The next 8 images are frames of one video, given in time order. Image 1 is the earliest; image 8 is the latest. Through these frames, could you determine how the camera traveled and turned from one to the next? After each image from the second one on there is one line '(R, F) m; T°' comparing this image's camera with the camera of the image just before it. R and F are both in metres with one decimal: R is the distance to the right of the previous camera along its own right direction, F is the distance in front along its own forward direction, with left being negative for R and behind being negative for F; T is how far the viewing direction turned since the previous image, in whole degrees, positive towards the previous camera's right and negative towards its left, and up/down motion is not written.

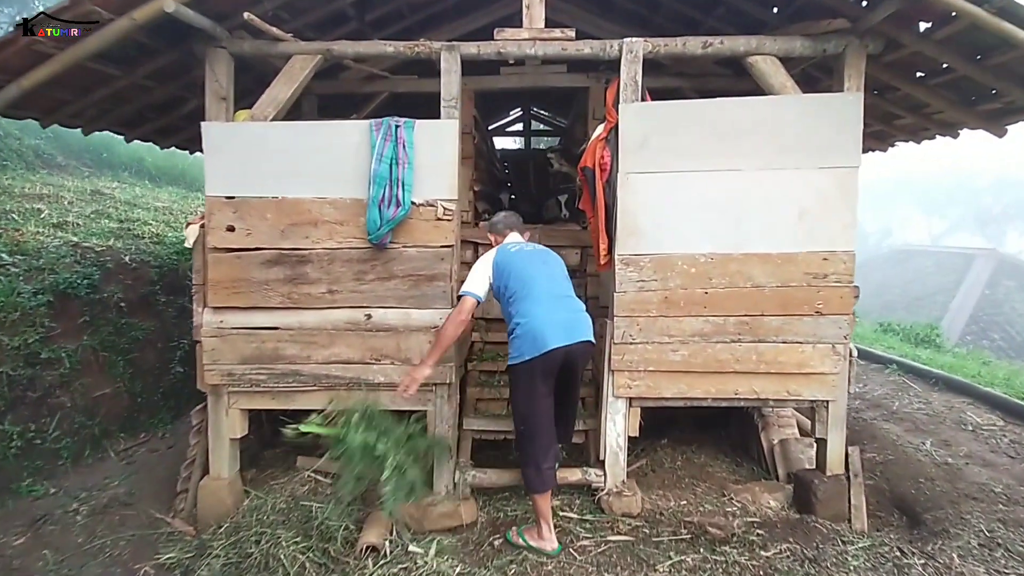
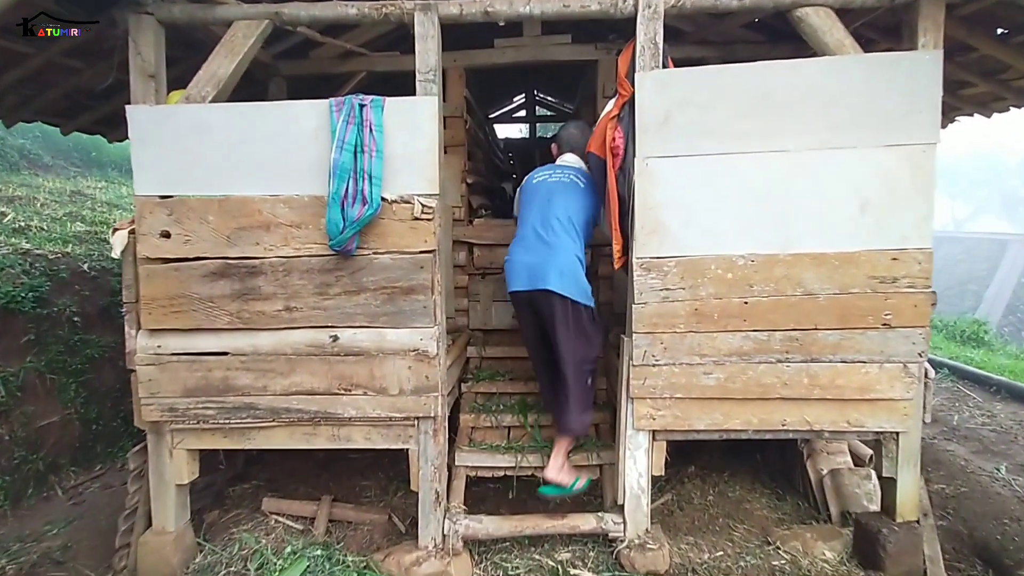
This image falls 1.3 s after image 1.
(+0.1, +0.7) m; -1°
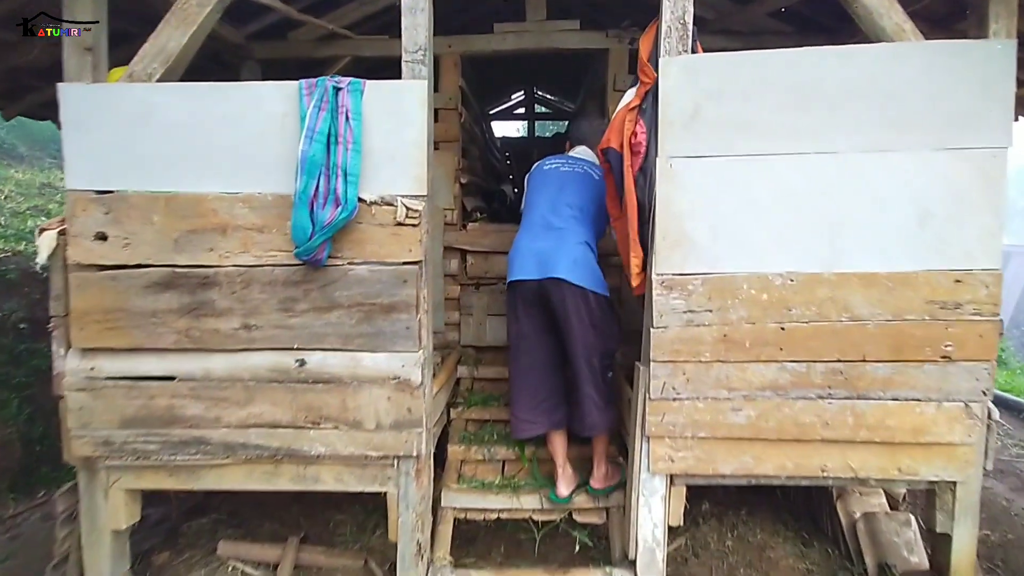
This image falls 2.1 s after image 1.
(0.0, +0.5) m; +1°
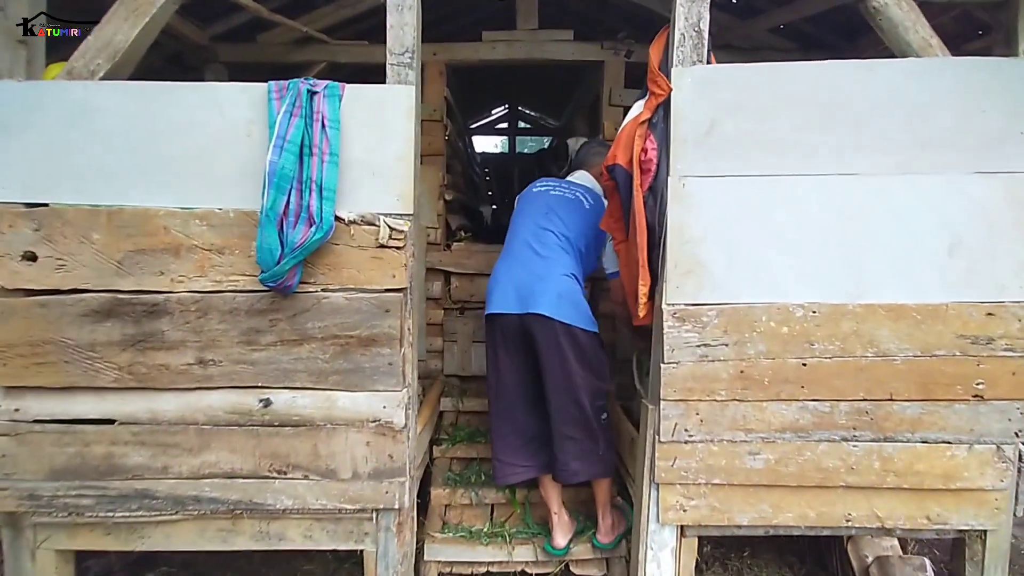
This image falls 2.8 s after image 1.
(-0.1, +0.3) m; +3°
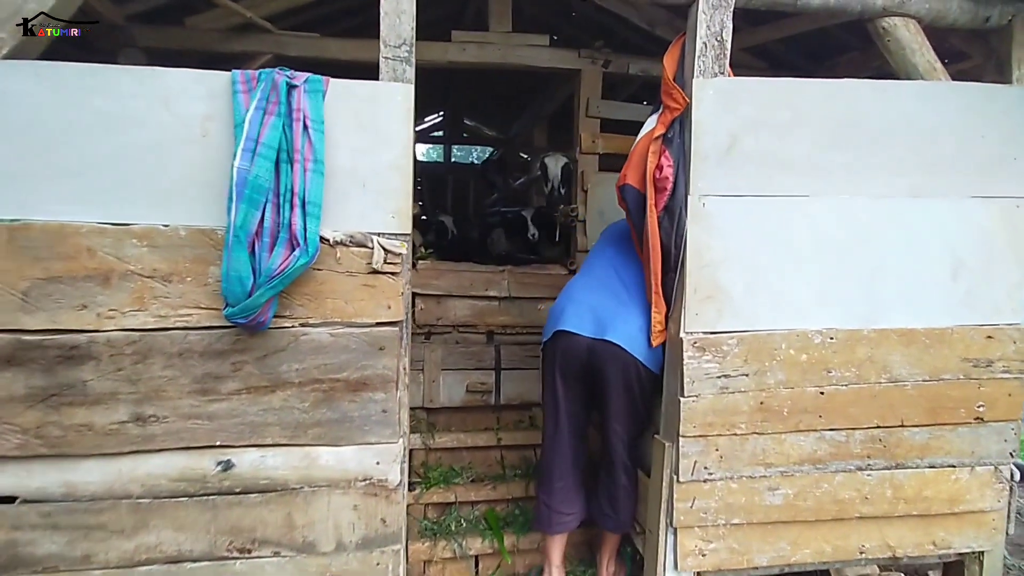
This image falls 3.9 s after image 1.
(-0.4, +0.3) m; +9°
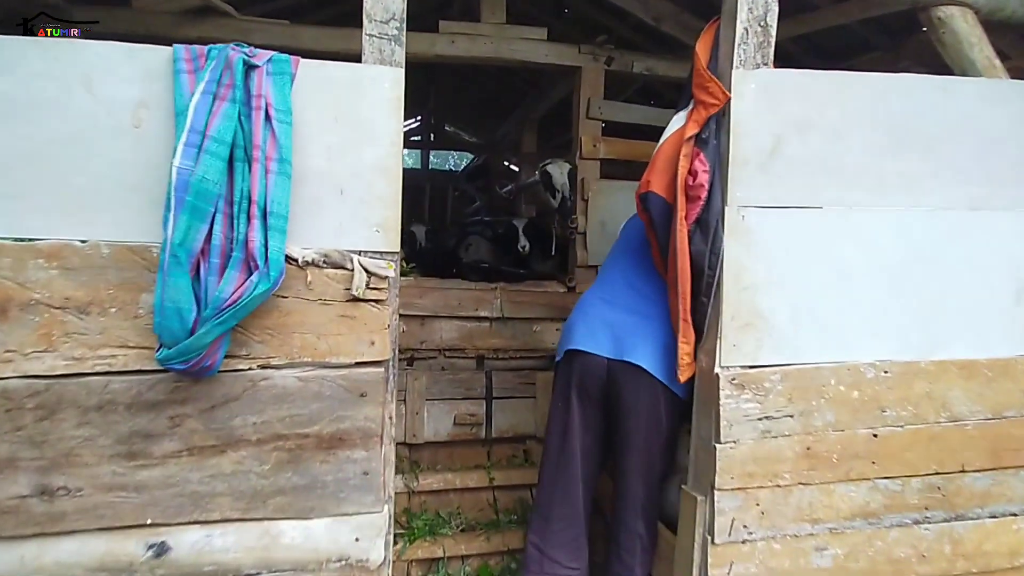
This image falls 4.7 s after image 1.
(-0.1, +0.4) m; +3°
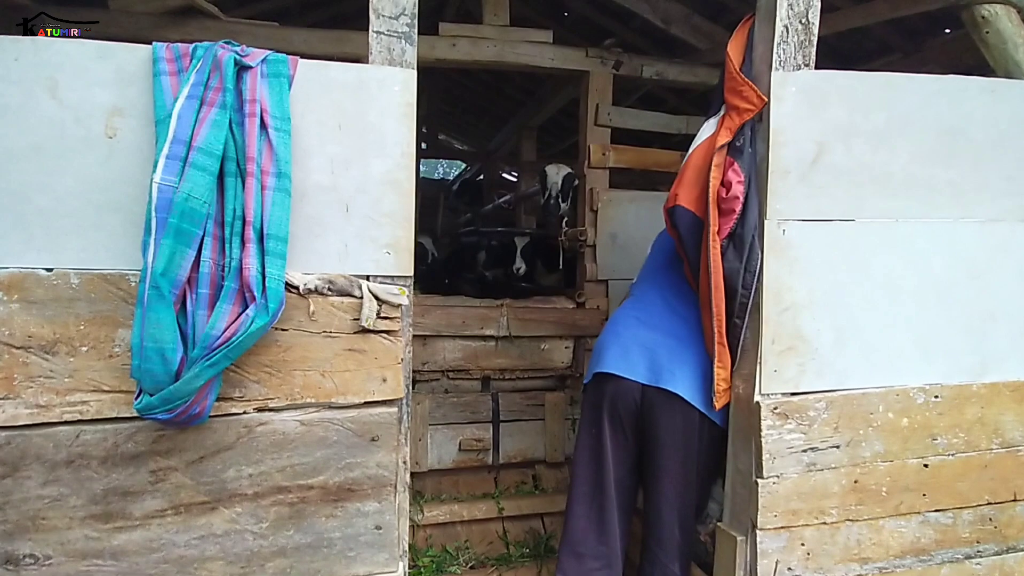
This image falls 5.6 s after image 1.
(-0.1, +0.2) m; +1°
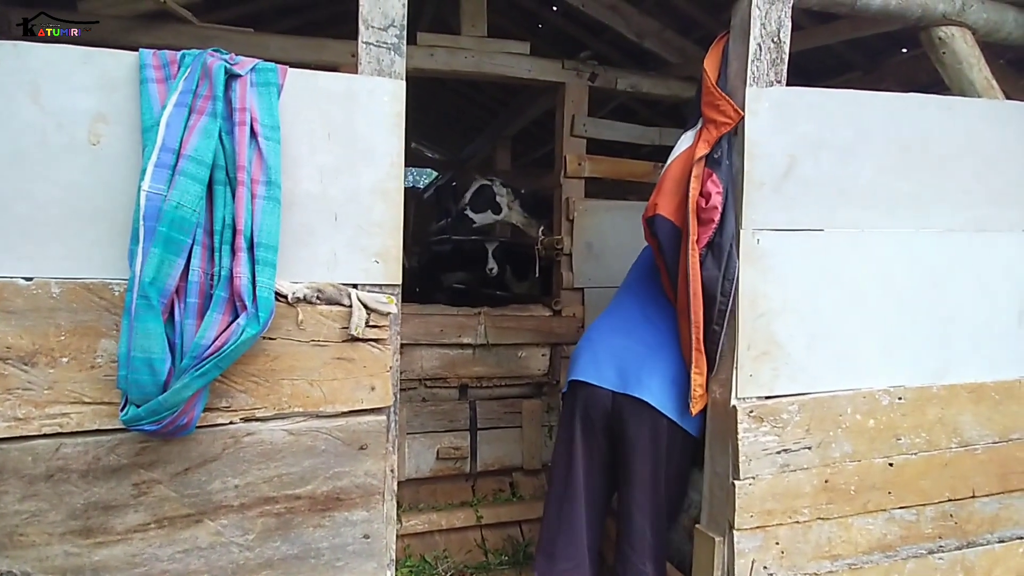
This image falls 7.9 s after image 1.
(0.0, 0.0) m; +3°
